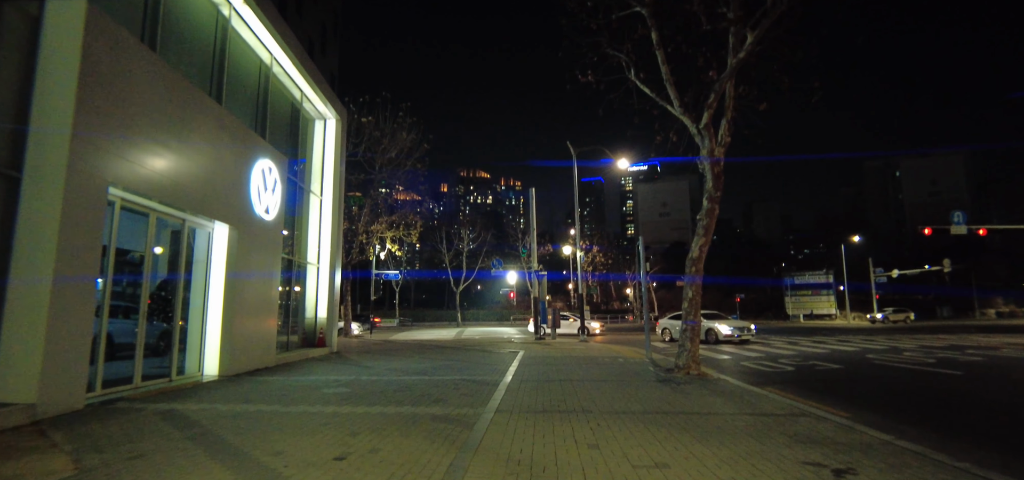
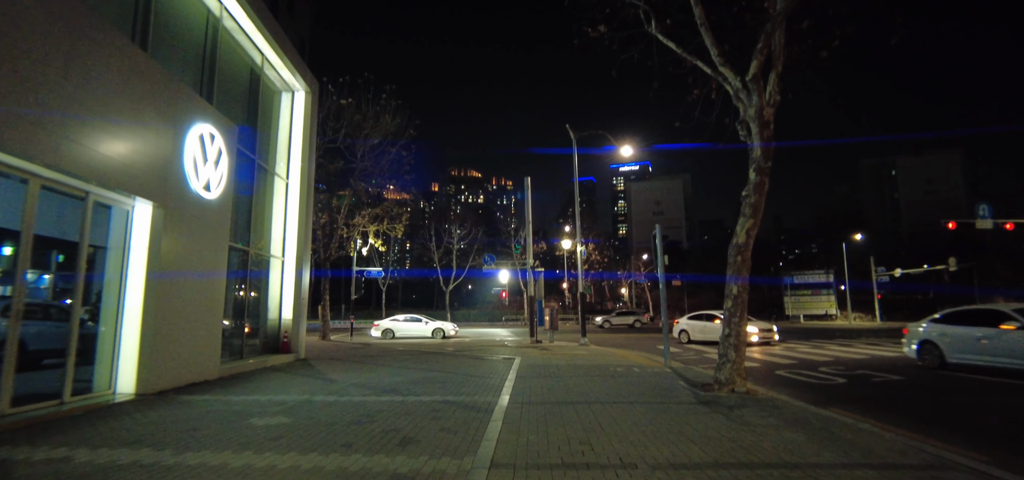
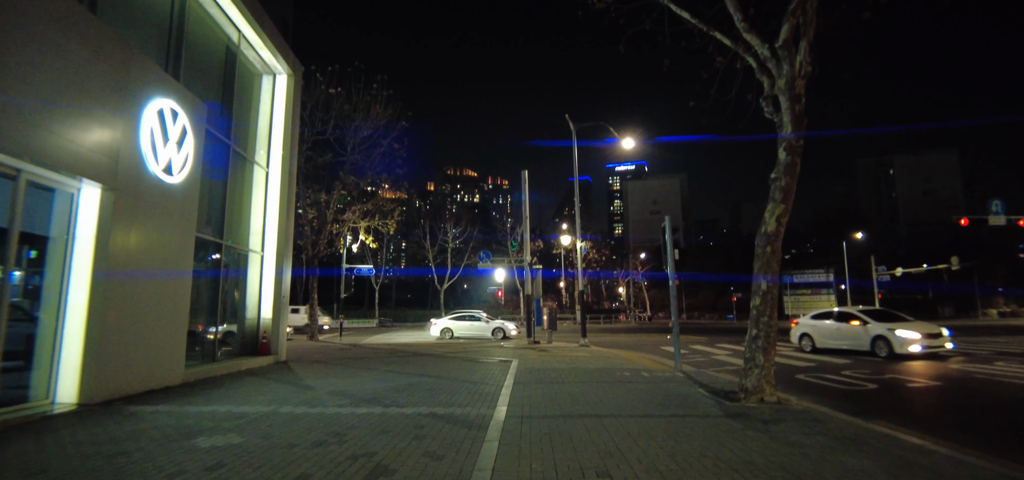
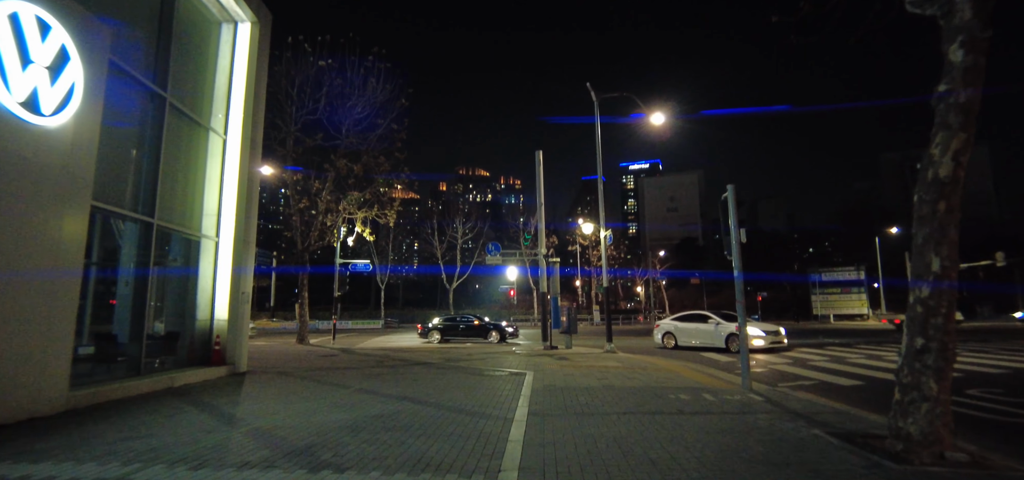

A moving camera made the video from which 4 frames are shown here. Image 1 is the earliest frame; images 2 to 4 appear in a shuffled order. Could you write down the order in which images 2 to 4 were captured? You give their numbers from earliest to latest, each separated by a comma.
2, 3, 4
